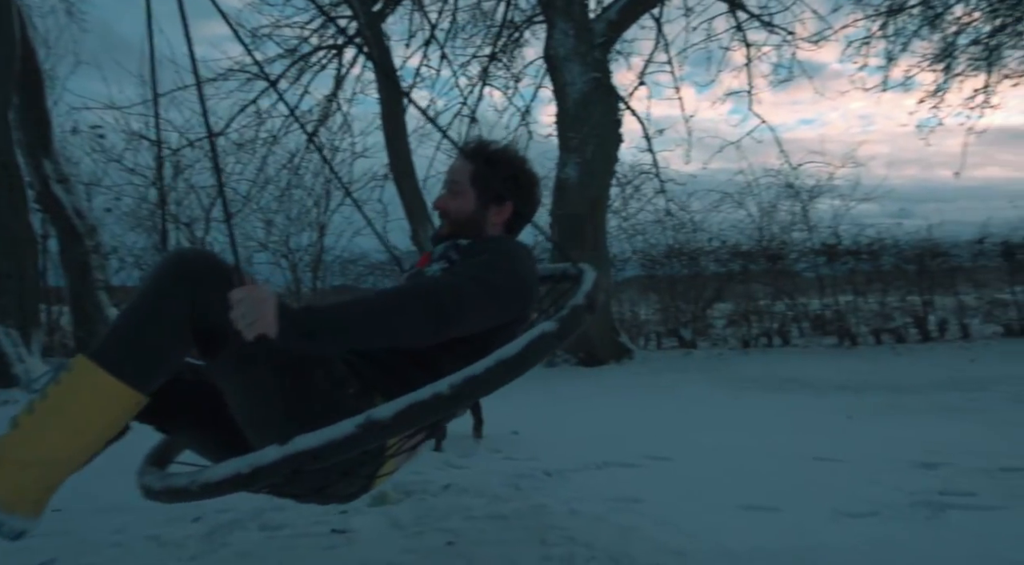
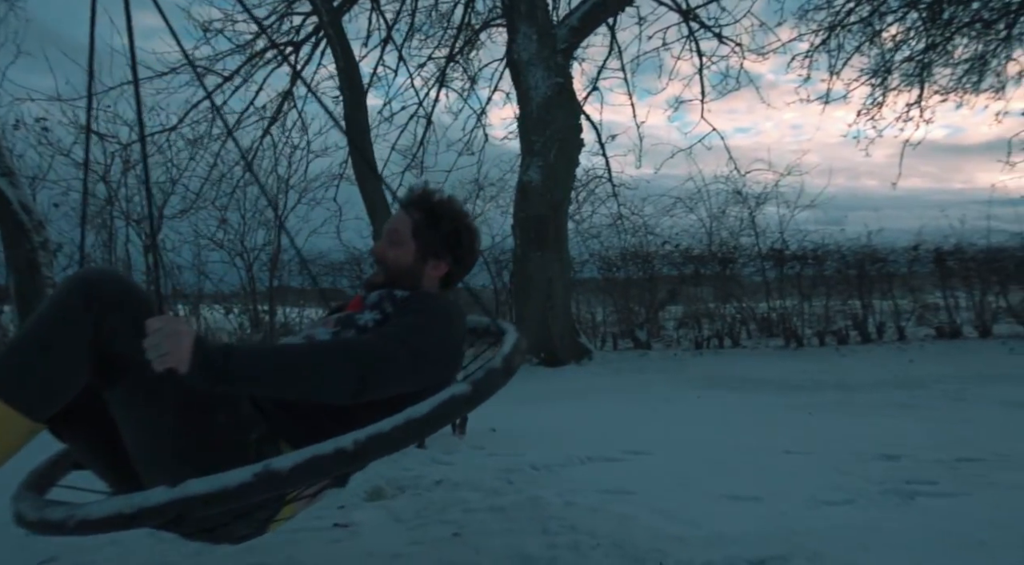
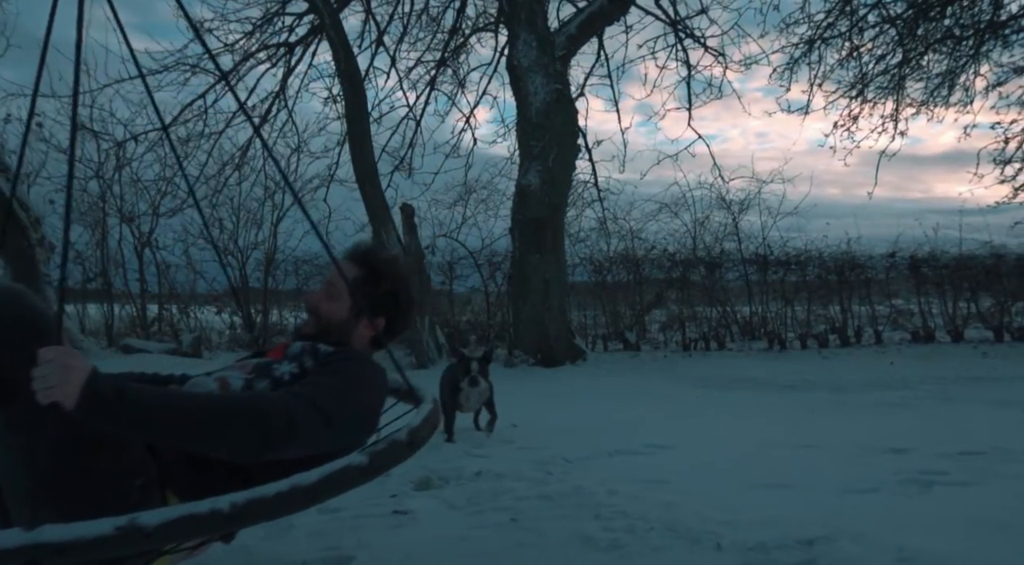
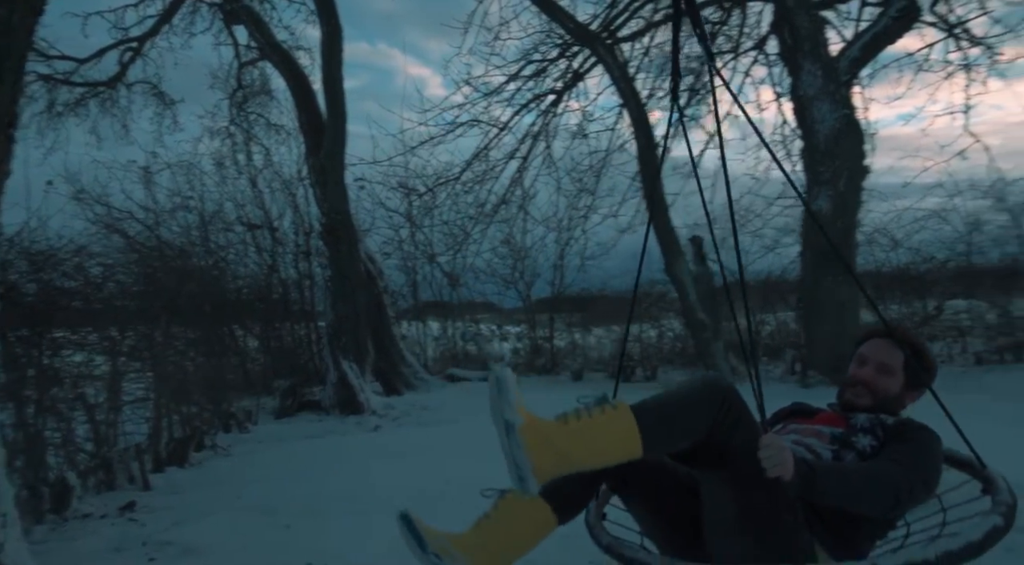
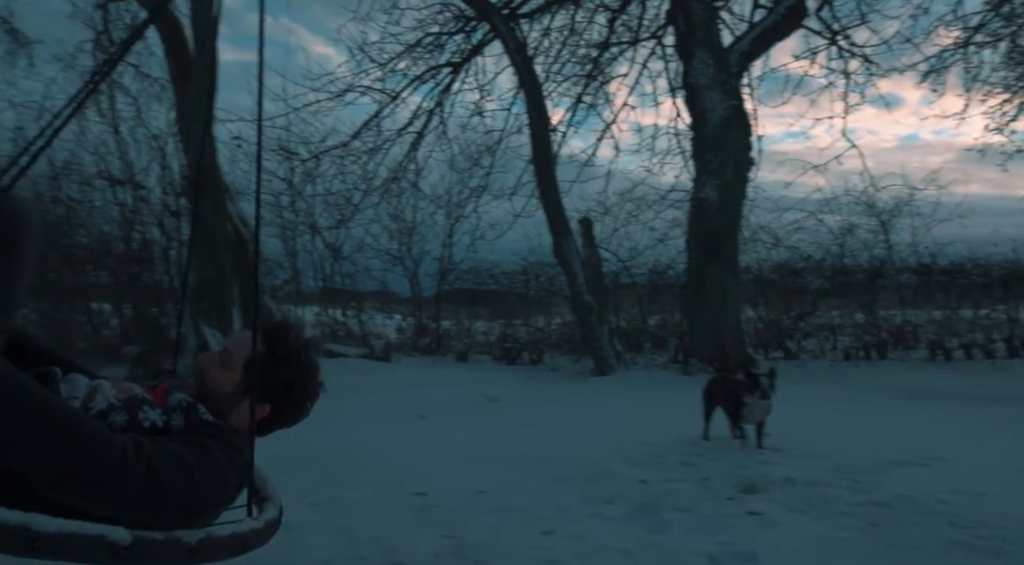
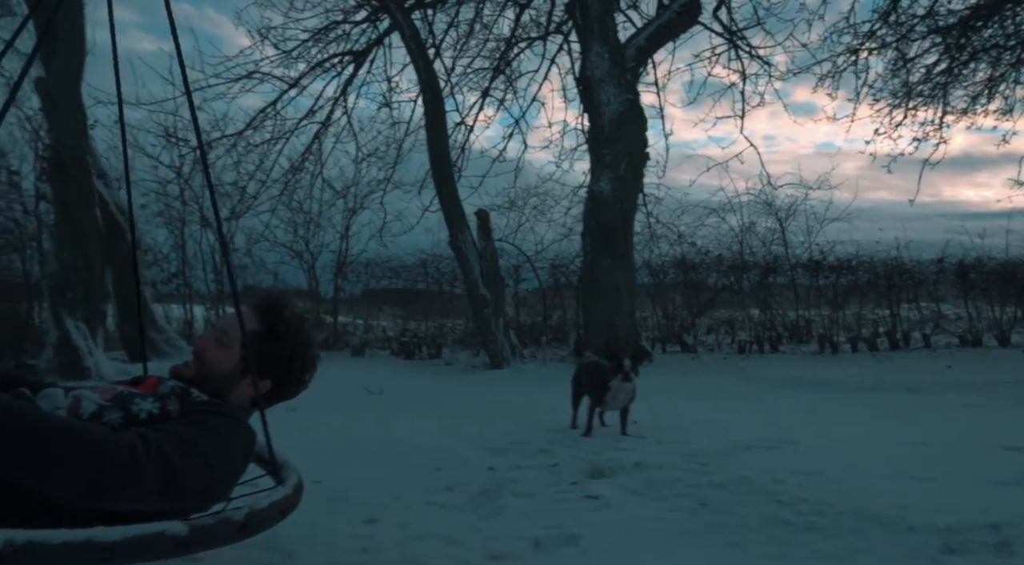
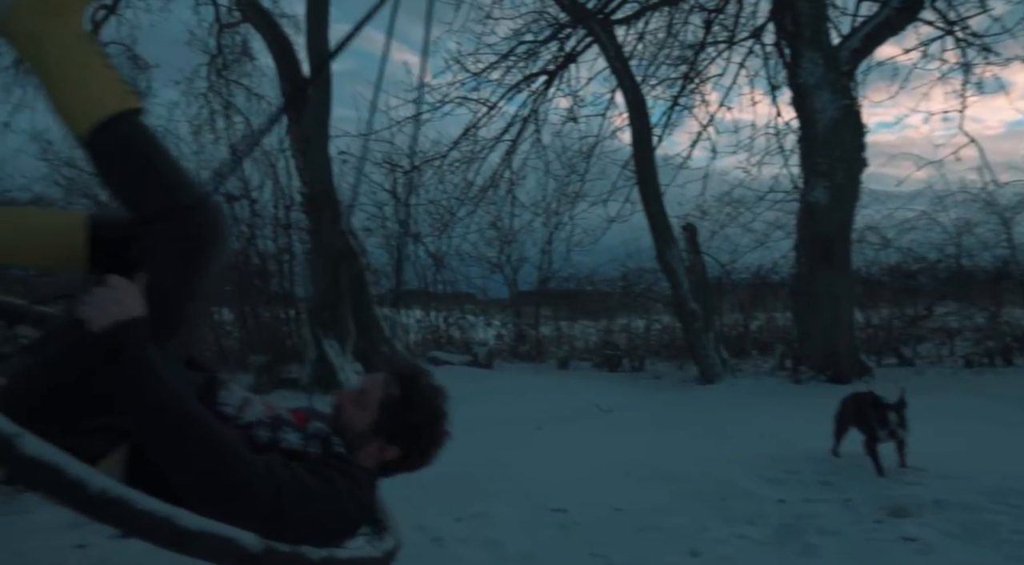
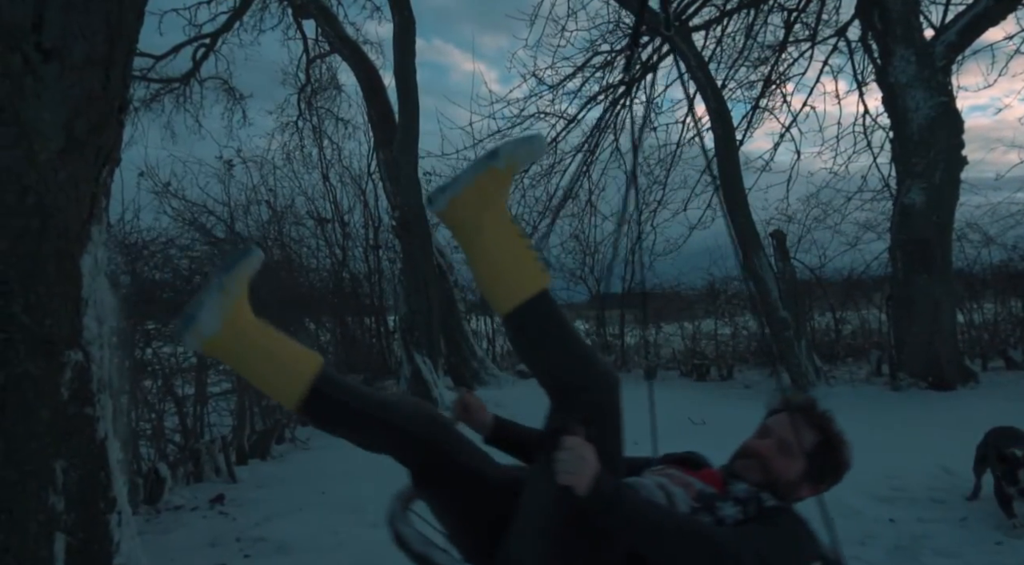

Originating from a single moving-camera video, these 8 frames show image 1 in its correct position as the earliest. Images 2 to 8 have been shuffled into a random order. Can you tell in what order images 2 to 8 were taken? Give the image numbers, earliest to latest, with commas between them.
2, 3, 6, 5, 7, 8, 4
